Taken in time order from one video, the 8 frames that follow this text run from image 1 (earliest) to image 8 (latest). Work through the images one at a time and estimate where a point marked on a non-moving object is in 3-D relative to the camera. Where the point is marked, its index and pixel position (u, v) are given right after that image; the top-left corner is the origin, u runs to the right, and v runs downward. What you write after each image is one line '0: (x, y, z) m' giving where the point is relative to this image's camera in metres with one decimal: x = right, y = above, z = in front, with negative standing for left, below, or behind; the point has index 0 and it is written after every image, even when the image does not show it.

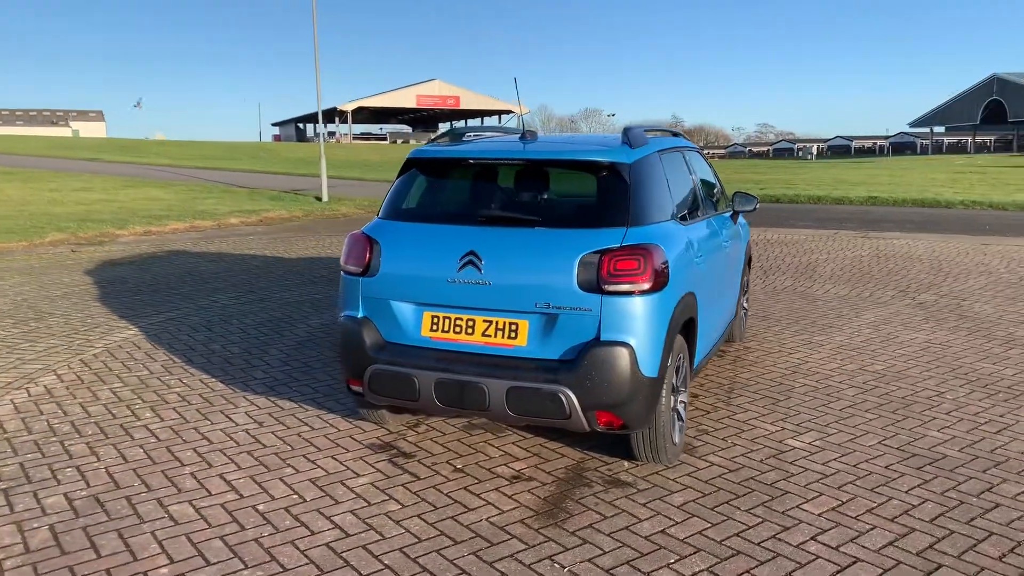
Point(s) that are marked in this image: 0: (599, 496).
0: (+0.4, -1.0, +3.7) m
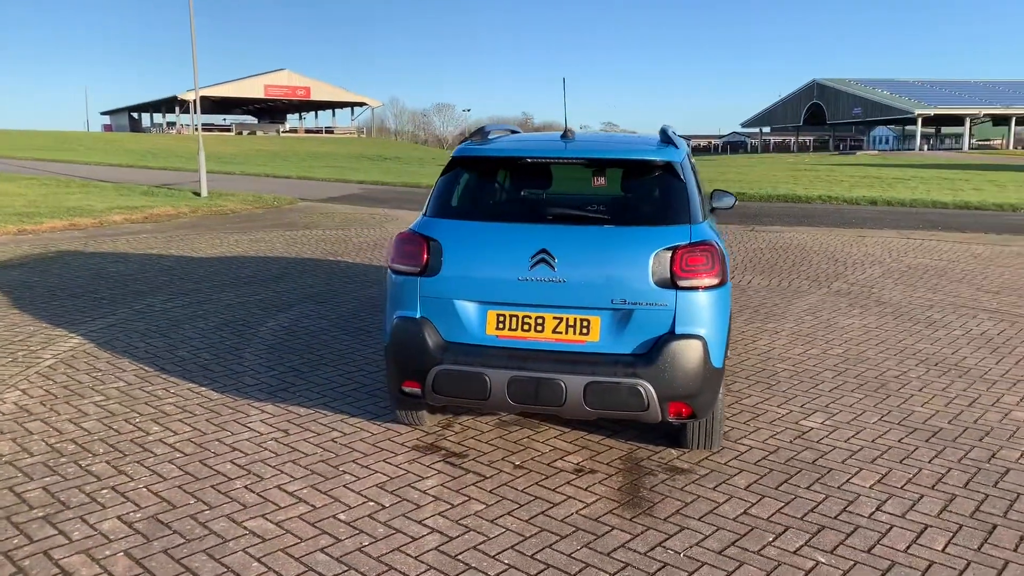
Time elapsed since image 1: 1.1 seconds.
0: (+0.8, -0.9, +3.8) m
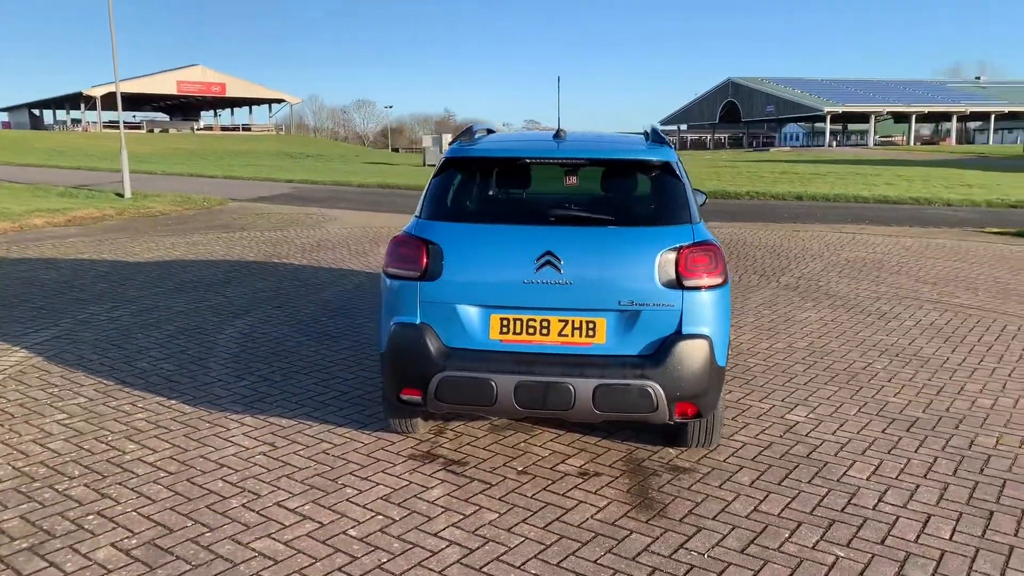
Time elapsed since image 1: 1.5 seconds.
0: (+0.8, -0.9, +3.9) m
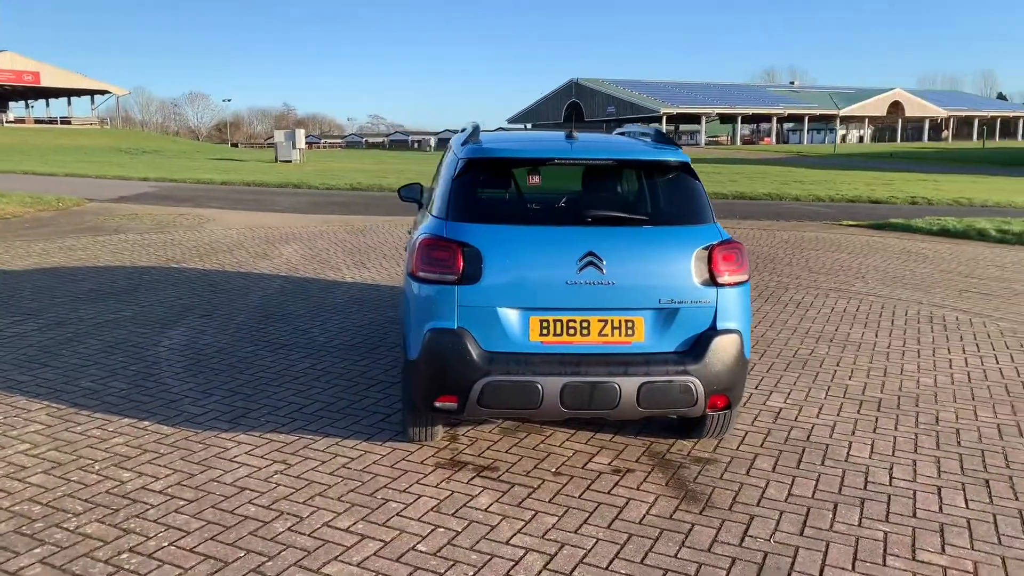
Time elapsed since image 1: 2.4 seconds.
0: (+1.0, -0.9, +4.0) m
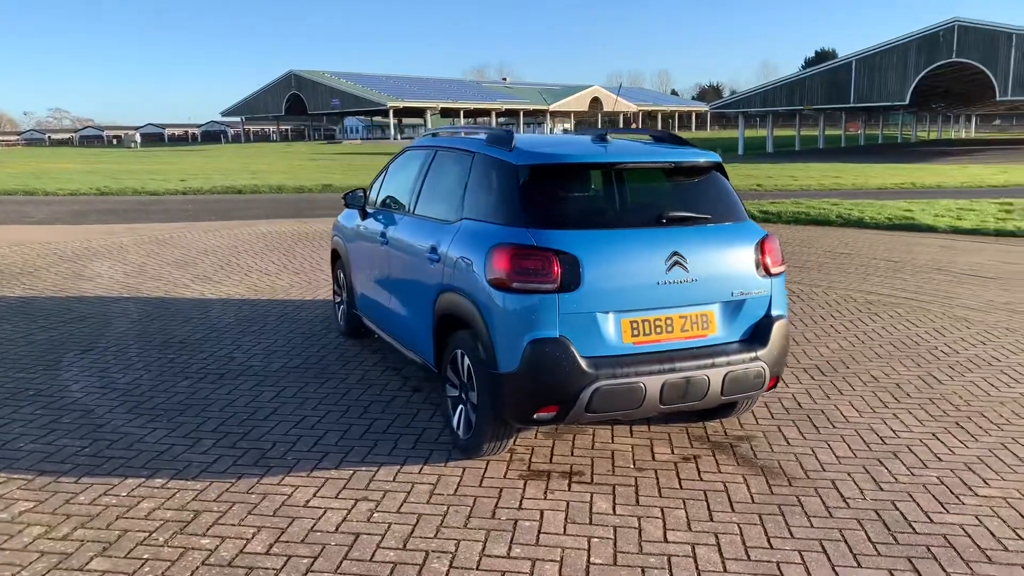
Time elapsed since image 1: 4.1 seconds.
0: (+1.3, -0.9, +4.3) m
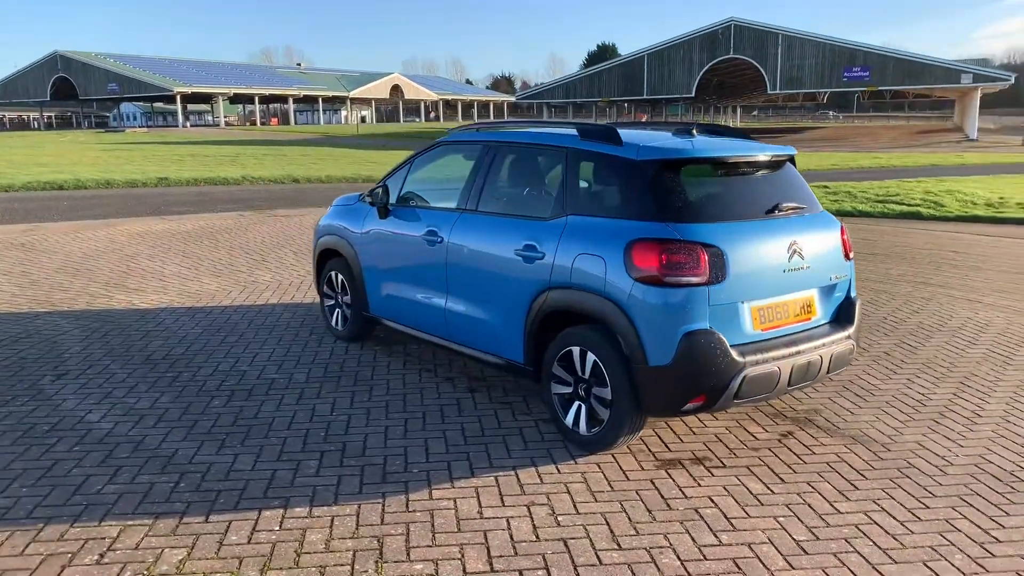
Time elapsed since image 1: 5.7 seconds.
0: (+1.9, -0.8, +4.7) m
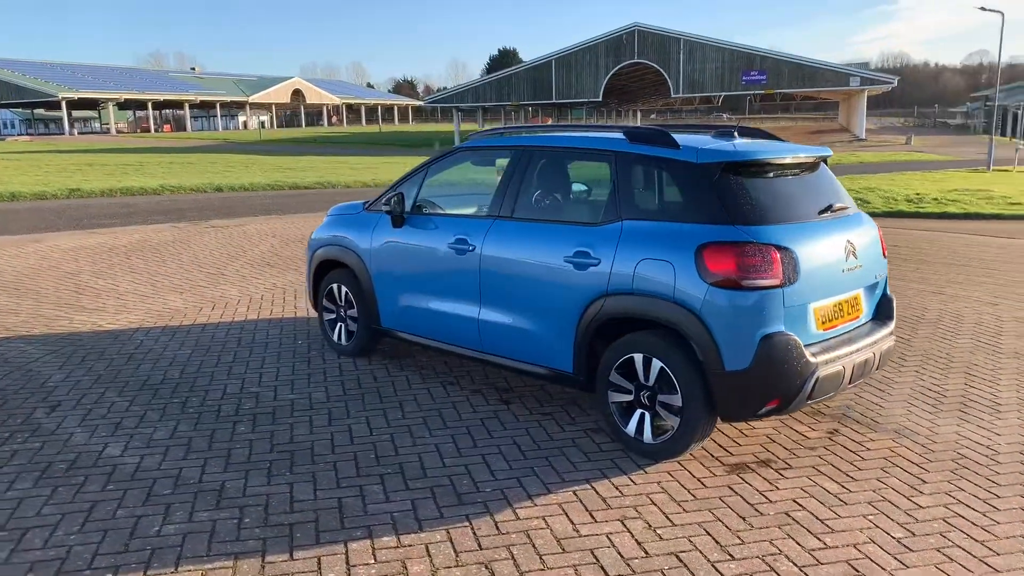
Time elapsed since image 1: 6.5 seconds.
0: (+2.1, -0.8, +4.8) m
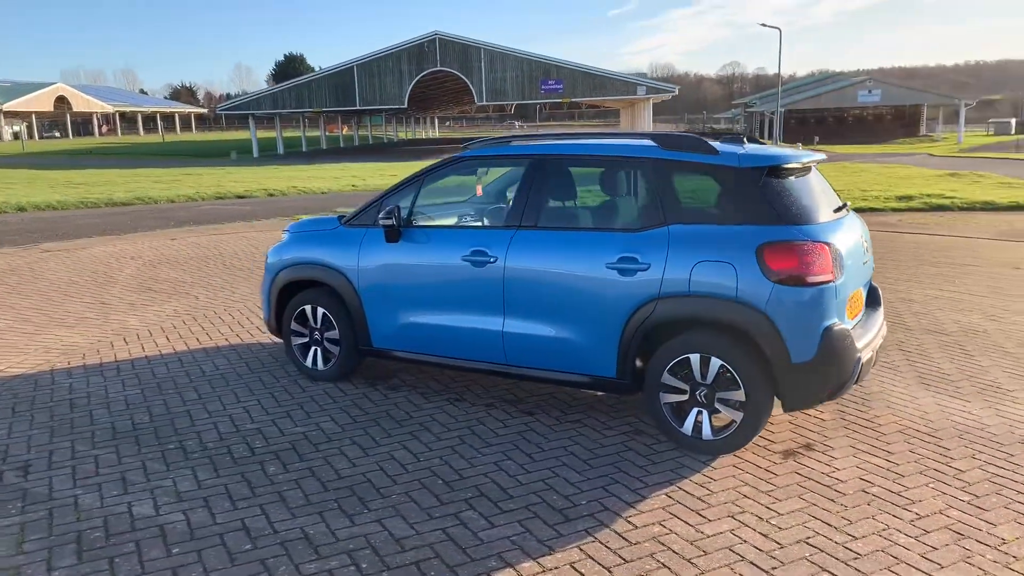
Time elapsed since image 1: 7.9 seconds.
0: (+2.3, -0.7, +5.3) m
